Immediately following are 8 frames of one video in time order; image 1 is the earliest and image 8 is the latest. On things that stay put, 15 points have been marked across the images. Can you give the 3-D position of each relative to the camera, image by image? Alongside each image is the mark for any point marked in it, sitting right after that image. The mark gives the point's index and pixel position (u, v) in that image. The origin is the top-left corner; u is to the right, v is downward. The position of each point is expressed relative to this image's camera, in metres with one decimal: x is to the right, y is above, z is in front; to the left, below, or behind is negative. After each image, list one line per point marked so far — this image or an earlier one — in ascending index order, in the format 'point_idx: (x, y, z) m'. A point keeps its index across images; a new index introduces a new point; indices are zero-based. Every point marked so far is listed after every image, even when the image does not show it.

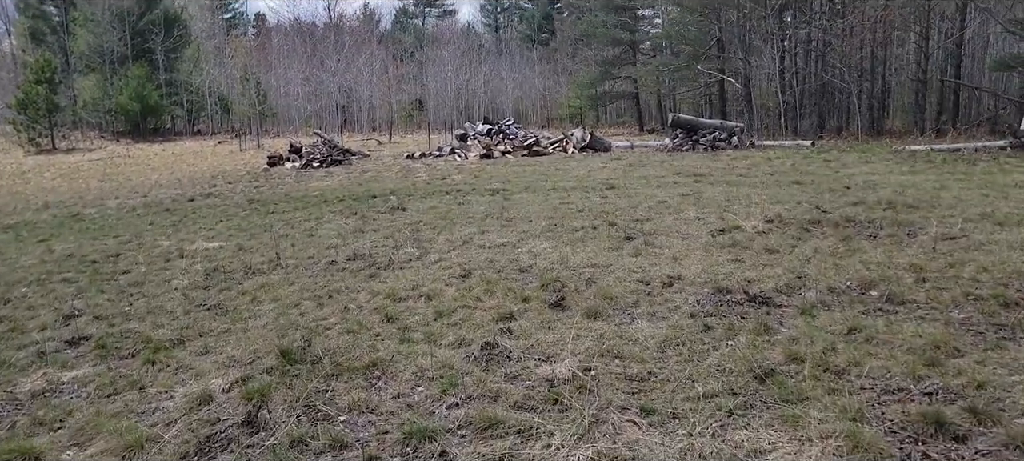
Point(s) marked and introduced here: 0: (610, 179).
0: (+1.1, +0.6, +8.5) m
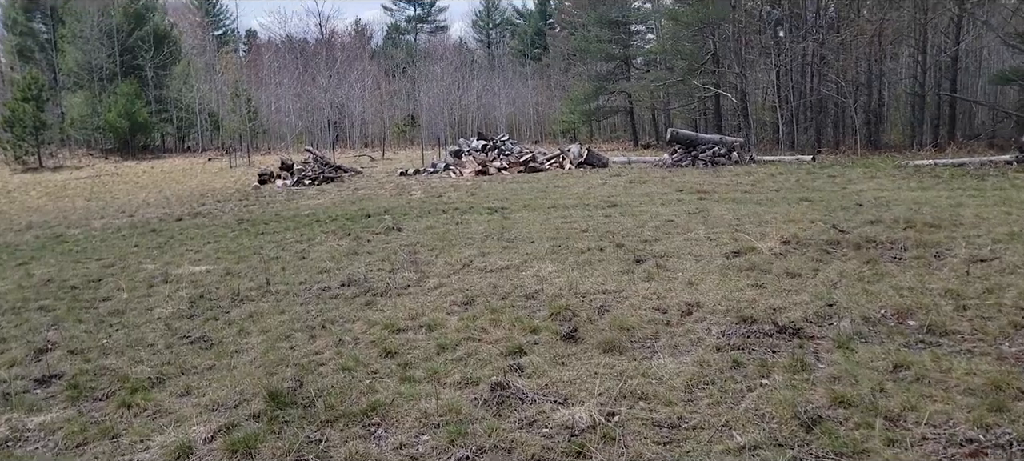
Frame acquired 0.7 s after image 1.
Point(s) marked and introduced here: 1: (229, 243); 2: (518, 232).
0: (+1.1, +0.4, +8.3) m
1: (-2.7, -0.1, +7.4) m
2: (0.0, 0.0, +6.2) m
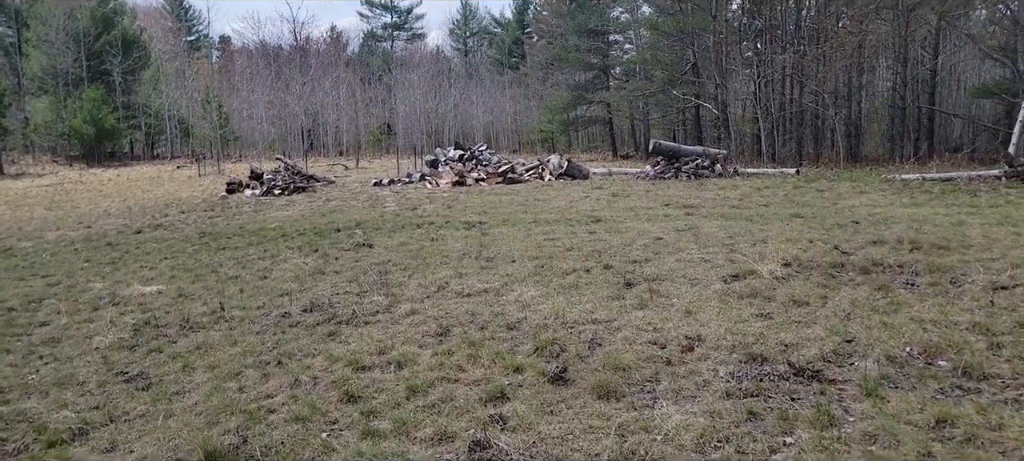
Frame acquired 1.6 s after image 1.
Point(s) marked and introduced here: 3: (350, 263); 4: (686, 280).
0: (+0.8, +0.2, +7.9) m
1: (-2.9, -0.3, +6.9) m
2: (-0.1, -0.1, +5.8) m
3: (-1.2, -0.2, +5.8) m
4: (+1.0, -0.3, +4.3) m
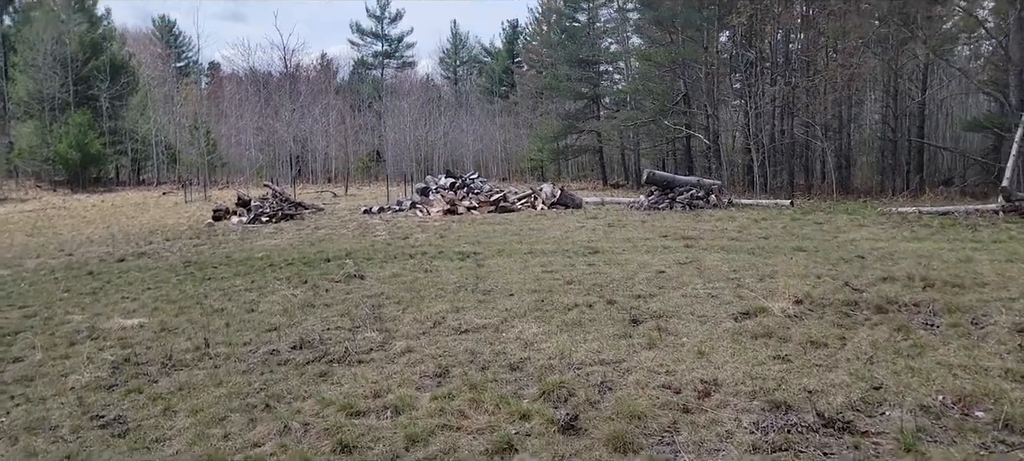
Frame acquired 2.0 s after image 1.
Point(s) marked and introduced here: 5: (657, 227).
0: (+0.8, -0.1, +7.8) m
1: (-3.0, -0.5, +6.7) m
2: (-0.1, -0.4, +5.6) m
3: (-1.2, -0.5, +5.6) m
4: (+1.0, -0.5, +4.2) m
5: (+1.7, 0.0, +8.8) m
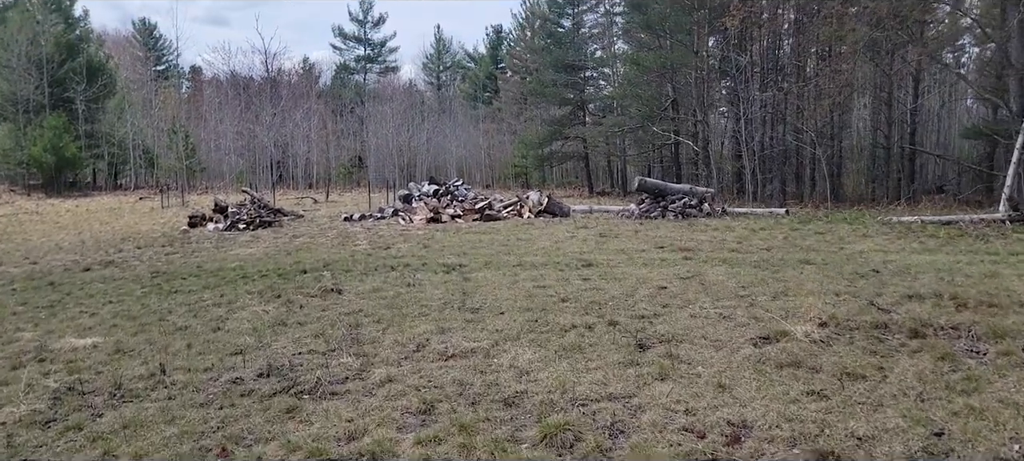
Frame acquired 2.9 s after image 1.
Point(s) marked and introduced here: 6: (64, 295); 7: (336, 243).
0: (+0.7, -0.2, +7.4) m
1: (-3.0, -0.6, +6.2) m
2: (-0.2, -0.5, +5.2) m
3: (-1.3, -0.5, +5.2) m
4: (+0.9, -0.5, +3.7) m
5: (+1.5, -0.1, +8.4) m
6: (-4.1, -0.6, +7.1) m
7: (-2.2, -0.2, +9.6) m
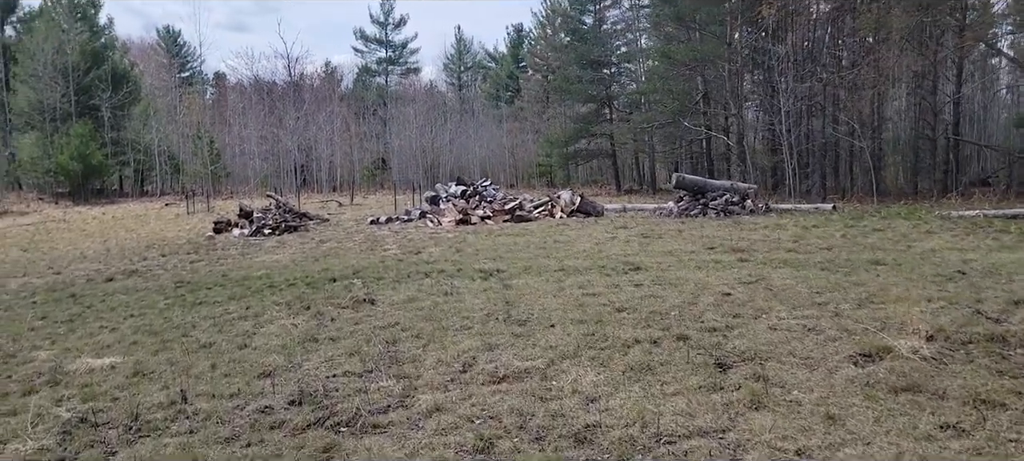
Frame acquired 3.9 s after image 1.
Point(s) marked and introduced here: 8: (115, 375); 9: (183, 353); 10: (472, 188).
0: (+1.1, -0.2, +6.9) m
1: (-2.7, -0.7, +5.8) m
2: (+0.1, -0.5, +4.8) m
3: (-1.0, -0.6, +4.8) m
4: (+1.2, -0.6, +3.3) m
5: (+1.9, -0.1, +8.0) m
6: (-3.7, -0.7, +6.7) m
7: (-1.8, -0.2, +9.2) m
8: (-2.1, -0.8, +4.2) m
9: (-1.9, -0.7, +4.5) m
10: (-0.7, +0.7, +13.1) m
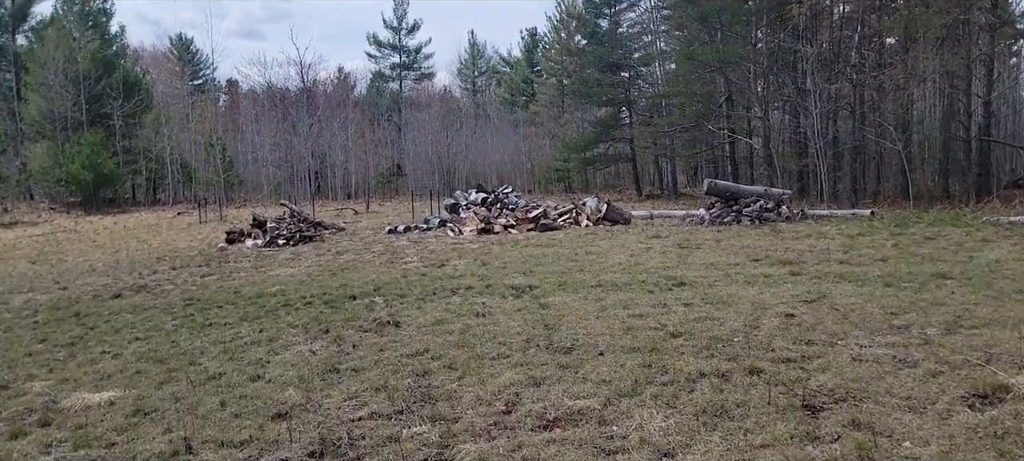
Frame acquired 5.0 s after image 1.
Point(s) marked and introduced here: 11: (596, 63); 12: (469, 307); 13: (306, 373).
0: (+1.3, -0.3, +6.4) m
1: (-2.5, -0.8, +5.4) m
2: (+0.3, -0.6, +4.3) m
3: (-0.8, -0.7, +4.3) m
4: (+1.4, -0.6, +2.8) m
5: (+2.2, -0.2, +7.5) m
6: (-3.5, -0.8, +6.3) m
7: (-1.5, -0.3, +8.8) m
8: (-1.9, -0.9, +3.8) m
9: (-1.7, -0.8, +4.1) m
10: (-0.3, +0.6, +12.6) m
11: (+2.2, +4.3, +20.0) m
12: (-0.3, -0.5, +5.4) m
13: (-1.1, -0.7, +4.1) m
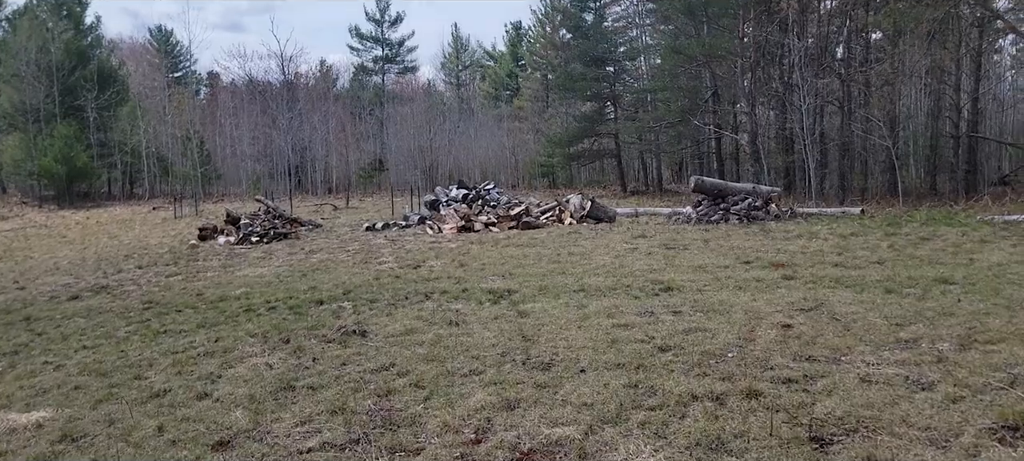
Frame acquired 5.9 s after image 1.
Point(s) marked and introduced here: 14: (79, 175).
0: (+1.1, -0.3, +6.1) m
1: (-2.6, -0.8, +5.0) m
2: (+0.2, -0.6, +3.9) m
3: (-0.9, -0.7, +3.9) m
4: (+1.3, -0.7, +2.5) m
5: (+2.0, -0.2, +7.1) m
6: (-3.7, -0.8, +5.9) m
7: (-1.7, -0.3, +8.4) m
8: (-2.1, -0.9, +3.4) m
9: (-1.8, -0.8, +3.7) m
10: (-0.6, +0.6, +12.3) m
11: (+1.8, +4.4, +19.6) m
12: (-0.5, -0.5, +5.0) m
13: (-1.2, -0.8, +3.7) m
14: (-11.0, +1.4, +19.4) m
